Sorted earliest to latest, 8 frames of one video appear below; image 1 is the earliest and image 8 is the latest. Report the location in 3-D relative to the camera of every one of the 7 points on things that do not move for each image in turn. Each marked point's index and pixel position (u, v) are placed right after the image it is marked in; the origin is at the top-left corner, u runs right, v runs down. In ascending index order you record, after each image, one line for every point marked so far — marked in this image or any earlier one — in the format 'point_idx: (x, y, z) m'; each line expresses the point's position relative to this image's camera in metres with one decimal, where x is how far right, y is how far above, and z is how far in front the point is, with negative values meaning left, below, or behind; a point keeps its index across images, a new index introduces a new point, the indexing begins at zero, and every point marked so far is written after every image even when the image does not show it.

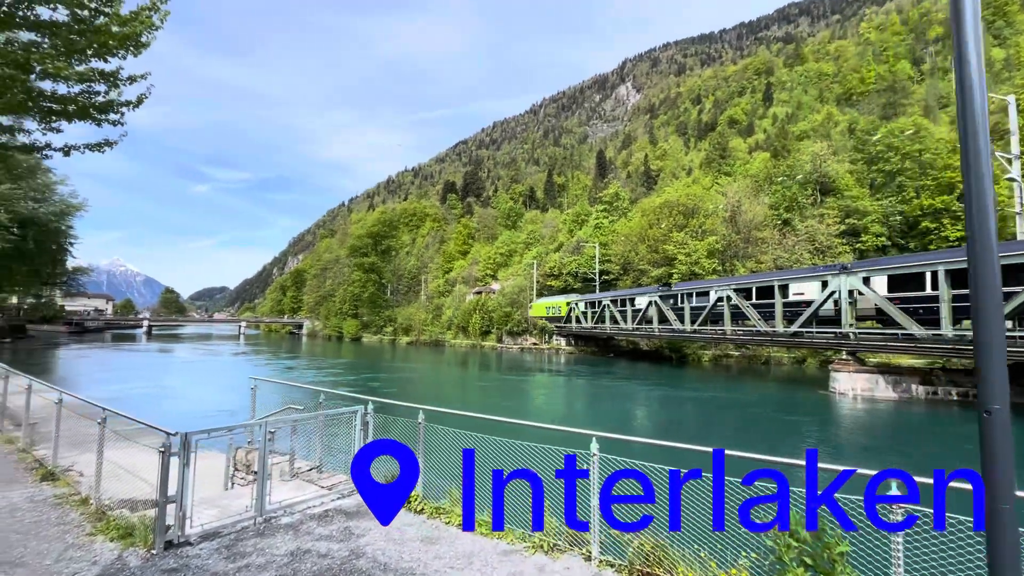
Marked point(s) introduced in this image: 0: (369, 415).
0: (-1.2, -1.1, +4.4) m
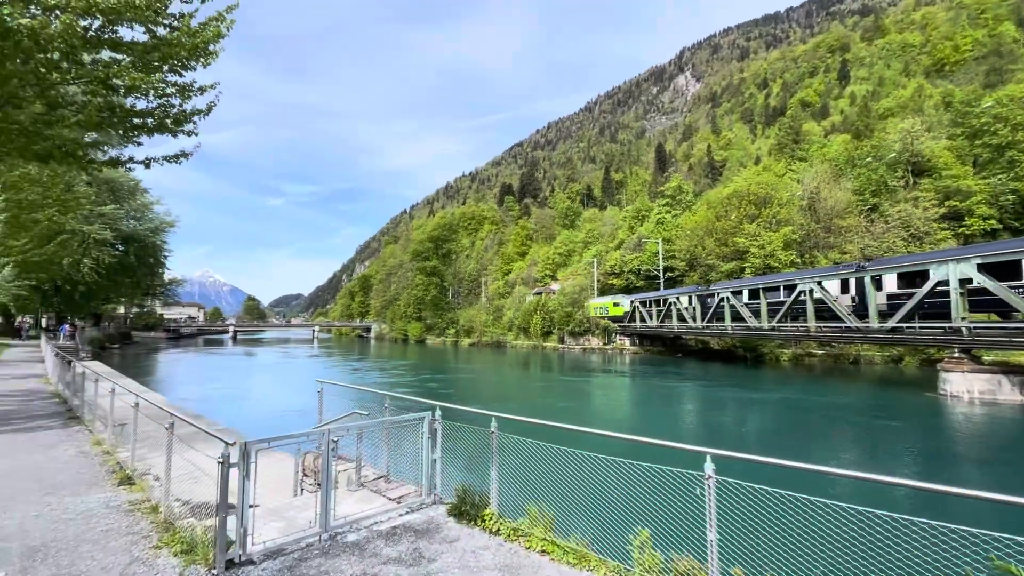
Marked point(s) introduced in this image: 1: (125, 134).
0: (-0.6, -1.0, +4.1) m
1: (-6.8, +2.7, +9.5) m
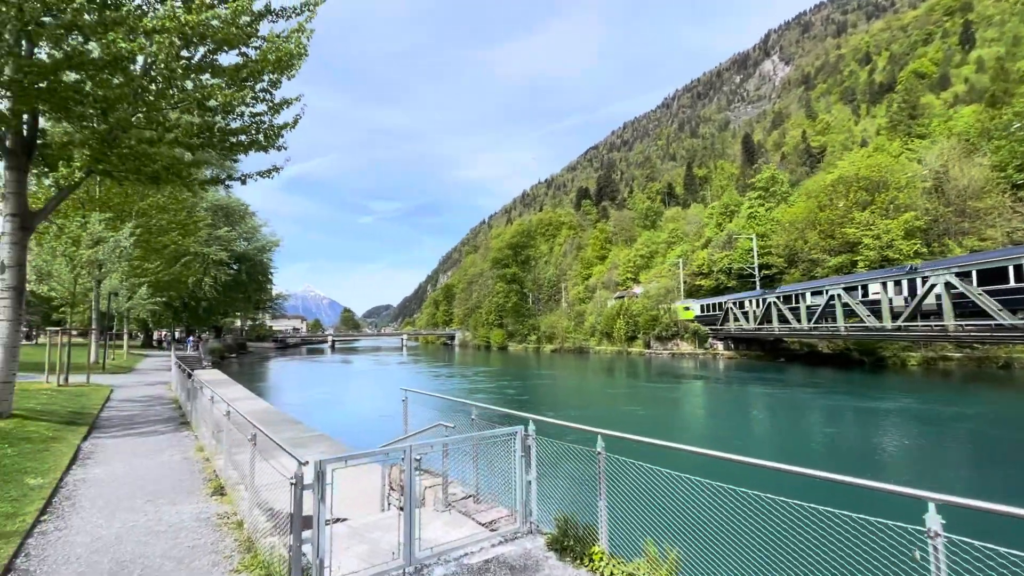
0: (+0.1, -1.0, +3.6) m
1: (-5.3, +2.5, +10.0) m
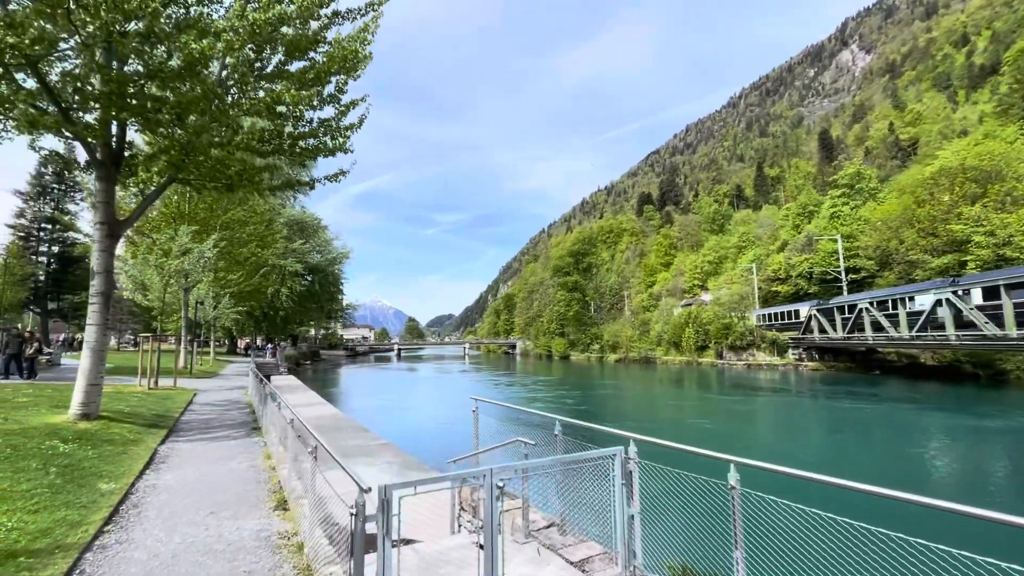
0: (+0.7, -1.0, +3.0) m
1: (-4.1, +2.4, +10.0) m
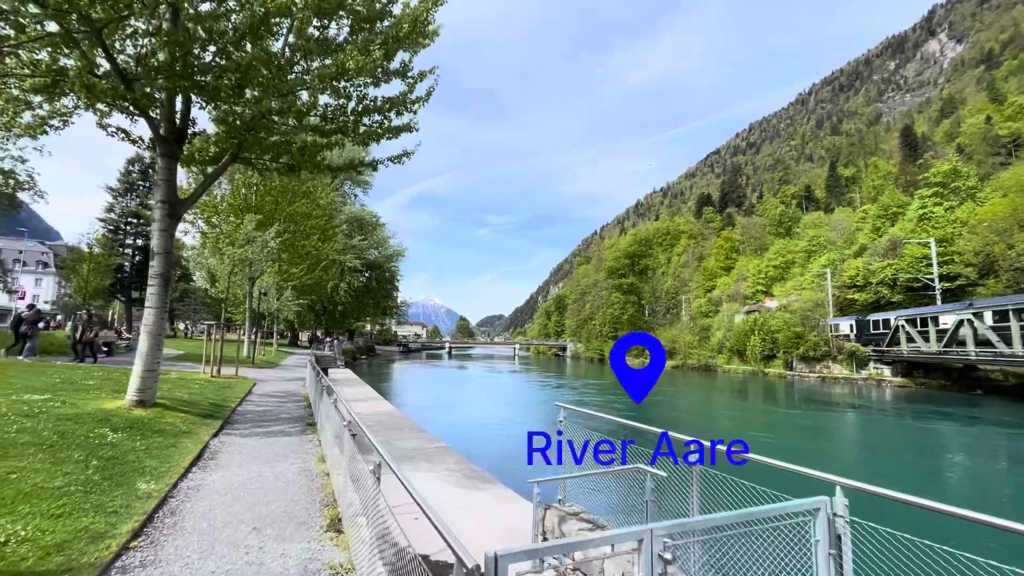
0: (+1.3, -0.9, +2.0) m
1: (-2.7, +2.6, +9.4) m
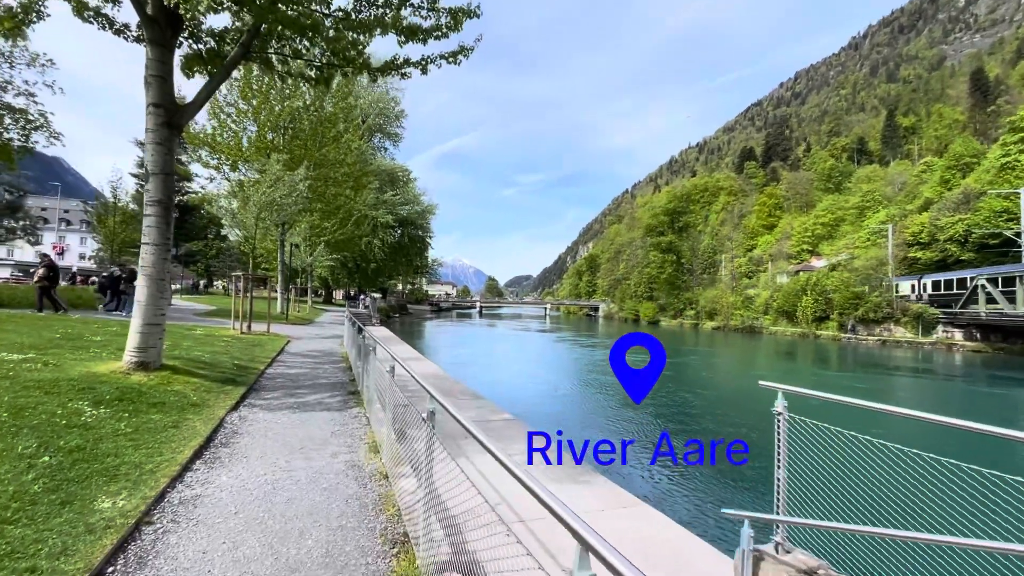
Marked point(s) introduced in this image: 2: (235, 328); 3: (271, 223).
0: (+2.1, -0.6, 0.0) m
1: (-1.5, +3.5, +7.3) m
2: (-8.1, -1.2, +15.6) m
3: (-8.4, +2.2, +18.7) m
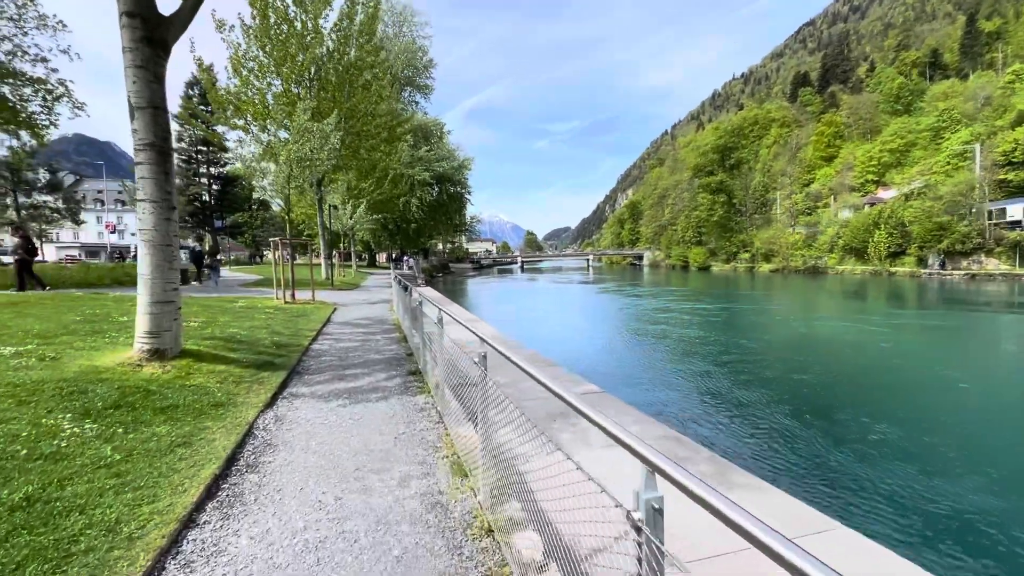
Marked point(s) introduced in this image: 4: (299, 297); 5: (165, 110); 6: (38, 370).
0: (+2.6, -0.5, -1.7) m
1: (-0.7, +4.0, +5.5) m
2: (-6.4, -0.3, +14.6) m
3: (-6.7, +3.4, +17.4) m
4: (-6.0, -0.3, +15.1) m
5: (-3.3, +1.6, +5.1) m
6: (-4.0, -0.7, +4.5) m
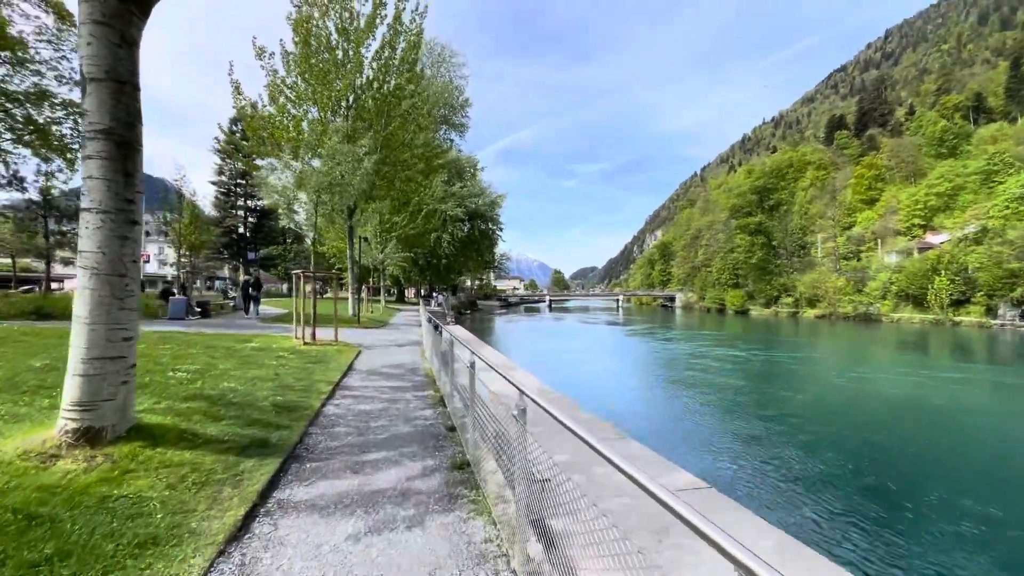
0: (+2.9, -0.5, -3.6) m
1: (+0.1, +3.5, +4.1) m
2: (-5.3, -1.2, +13.1) m
3: (-5.4, +2.2, +16.2) m
4: (-4.9, -1.2, +13.6) m
5: (-2.6, +1.3, +3.6) m
6: (-3.3, -0.9, +2.9) m
